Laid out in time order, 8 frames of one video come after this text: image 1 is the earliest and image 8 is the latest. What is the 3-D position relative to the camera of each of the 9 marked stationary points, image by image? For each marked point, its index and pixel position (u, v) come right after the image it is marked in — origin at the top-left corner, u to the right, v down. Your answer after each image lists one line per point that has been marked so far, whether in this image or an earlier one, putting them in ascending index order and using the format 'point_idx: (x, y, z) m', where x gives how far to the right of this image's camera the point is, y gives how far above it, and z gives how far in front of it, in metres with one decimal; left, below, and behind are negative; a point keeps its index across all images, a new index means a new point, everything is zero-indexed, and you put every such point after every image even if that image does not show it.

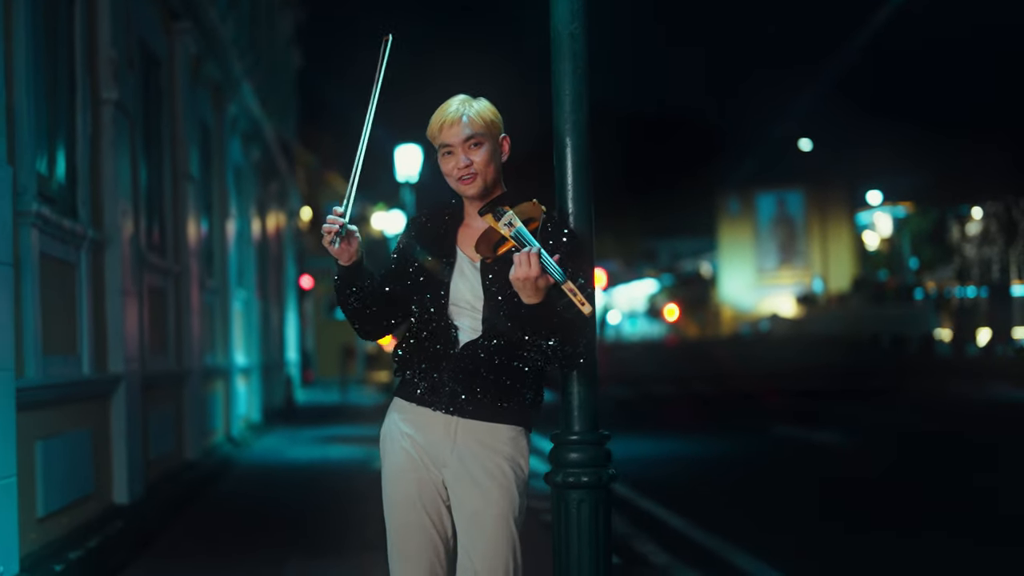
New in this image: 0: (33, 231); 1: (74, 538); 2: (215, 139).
0: (-2.1, +0.2, +7.0) m
1: (-2.0, -1.1, +7.5) m
2: (-3.0, +1.5, +16.1) m
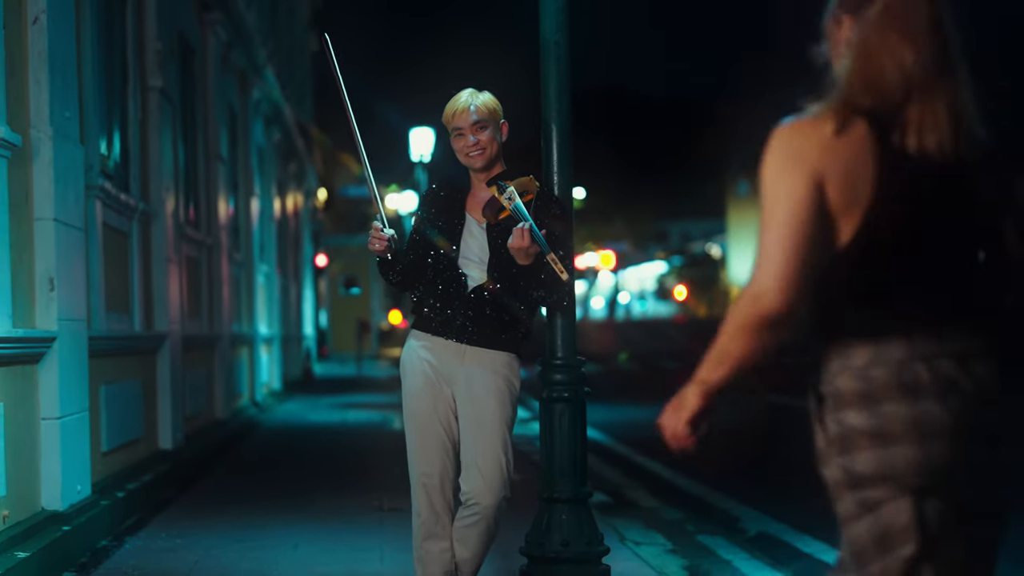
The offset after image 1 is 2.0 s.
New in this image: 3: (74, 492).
0: (-2.0, +0.4, +8.0) m
1: (-2.0, -1.0, +8.5) m
2: (-2.9, +1.7, +17.1) m
3: (-1.9, -0.9, +6.9) m
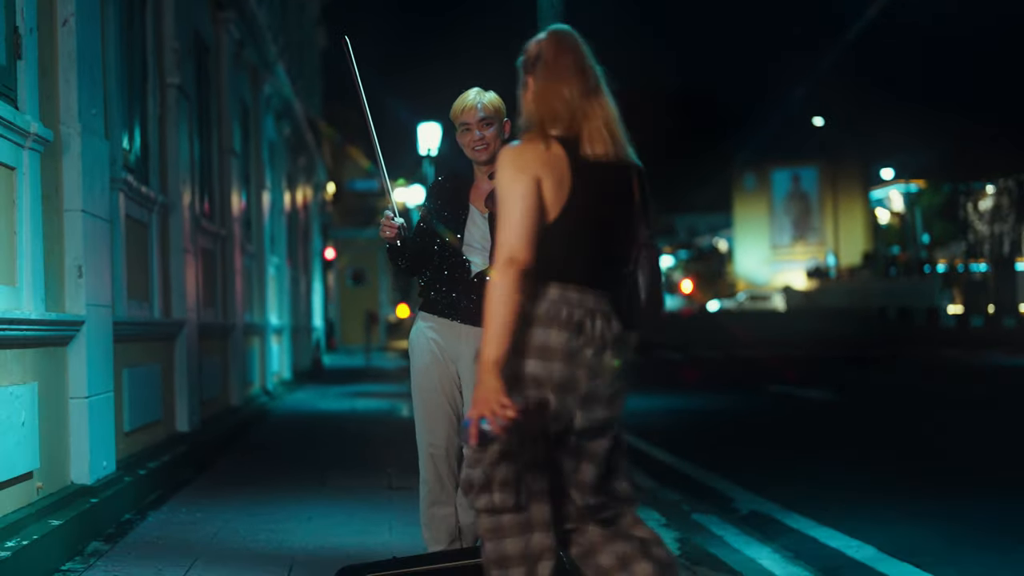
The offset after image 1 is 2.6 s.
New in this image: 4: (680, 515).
0: (-2.0, +0.5, +8.4) m
1: (-2.0, -0.9, +8.9) m
2: (-2.8, +1.8, +17.5) m
3: (-1.9, -0.8, +7.3) m
4: (+0.9, -1.3, +8.9) m
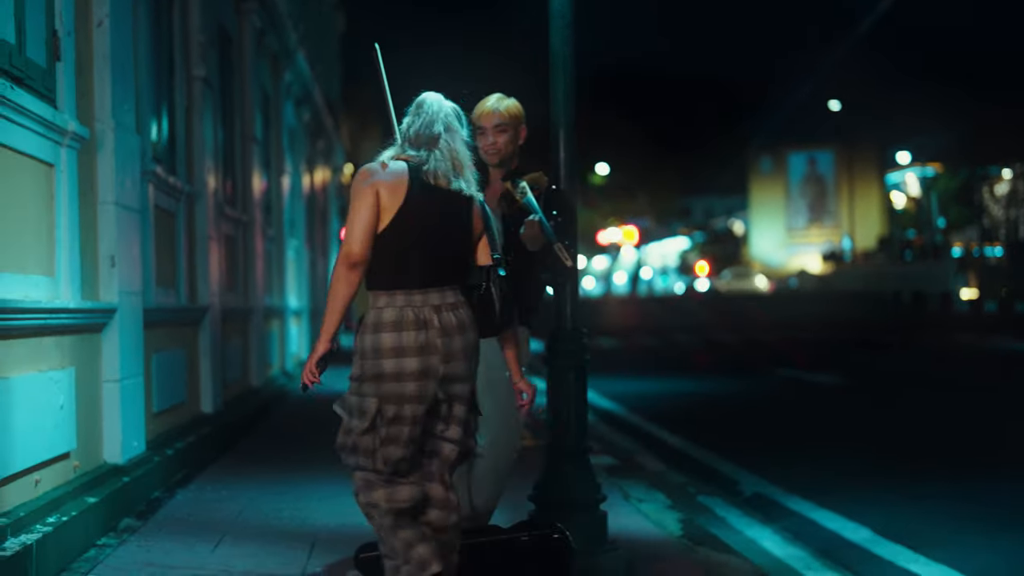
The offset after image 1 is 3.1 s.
0: (-2.0, +0.5, +8.7) m
1: (-1.9, -0.8, +9.3) m
2: (-2.6, +2.0, +17.9) m
3: (-1.8, -0.8, +7.7) m
4: (+1.0, -1.2, +9.2) m
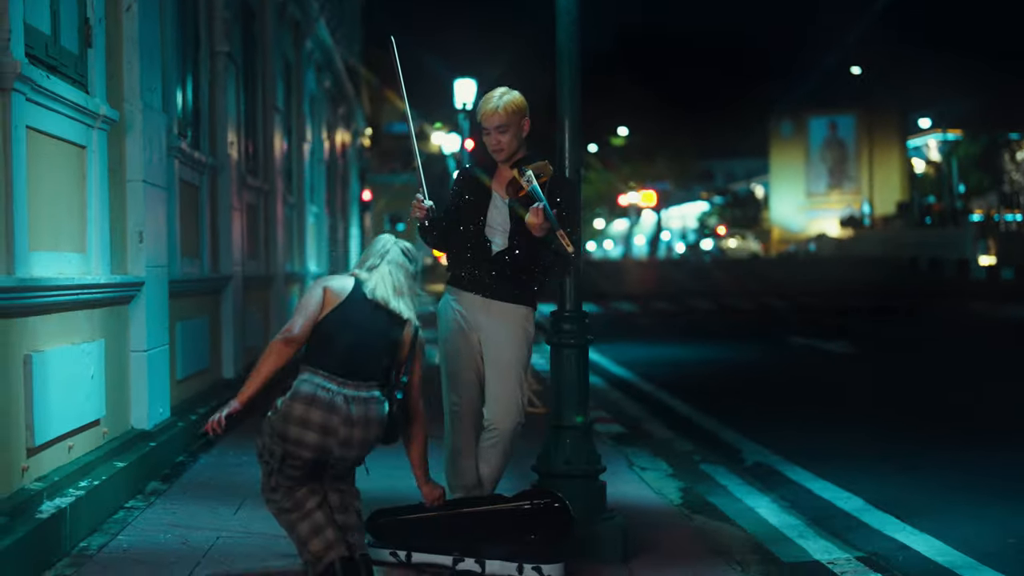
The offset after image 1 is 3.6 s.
0: (-1.9, +0.7, +9.1) m
1: (-1.9, -0.7, +9.7) m
2: (-2.4, +2.4, +18.2) m
3: (-1.8, -0.6, +8.1) m
4: (+1.1, -1.1, +9.6) m
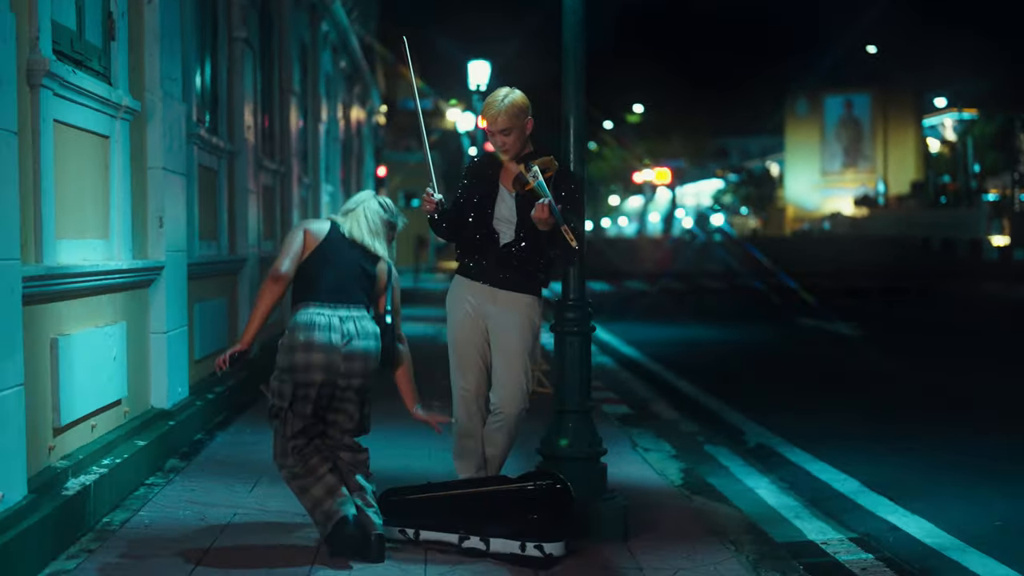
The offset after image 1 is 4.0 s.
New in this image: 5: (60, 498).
0: (-1.8, +0.8, +9.3) m
1: (-1.8, -0.5, +9.9) m
2: (-2.3, +2.7, +18.4) m
3: (-1.7, -0.5, +8.3) m
4: (+1.1, -1.0, +9.8) m
5: (-1.6, -0.7, +5.6) m
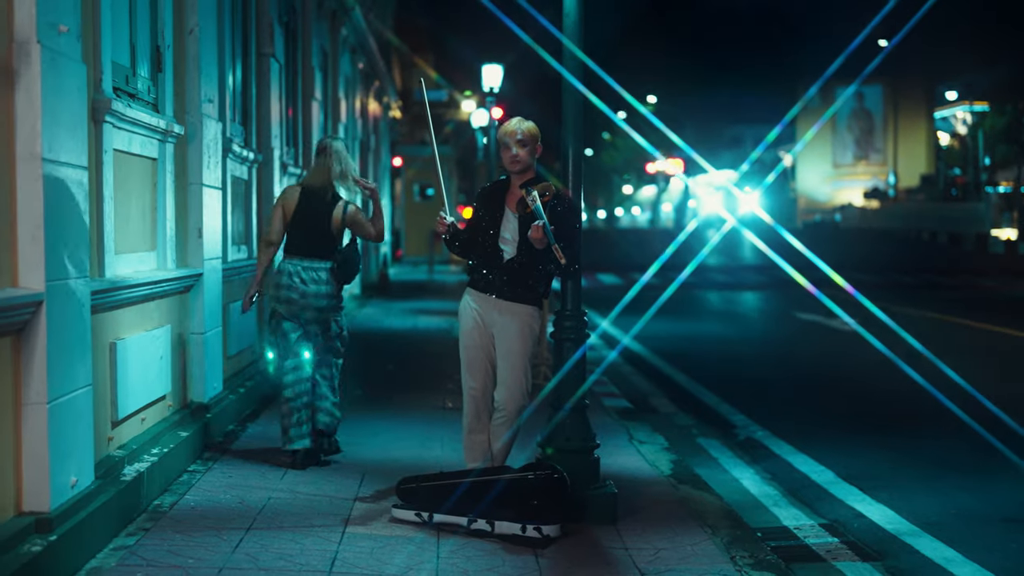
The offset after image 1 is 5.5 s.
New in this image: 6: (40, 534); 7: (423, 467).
0: (-1.8, +0.8, +10.1) m
1: (-1.8, -0.6, +10.8) m
2: (-2.2, +2.7, +19.2) m
3: (-1.7, -0.6, +9.1) m
4: (+1.1, -1.0, +10.6) m
5: (-1.6, -0.8, +6.4) m
6: (-1.6, -0.8, +5.3) m
7: (-0.5, -0.9, +8.4) m
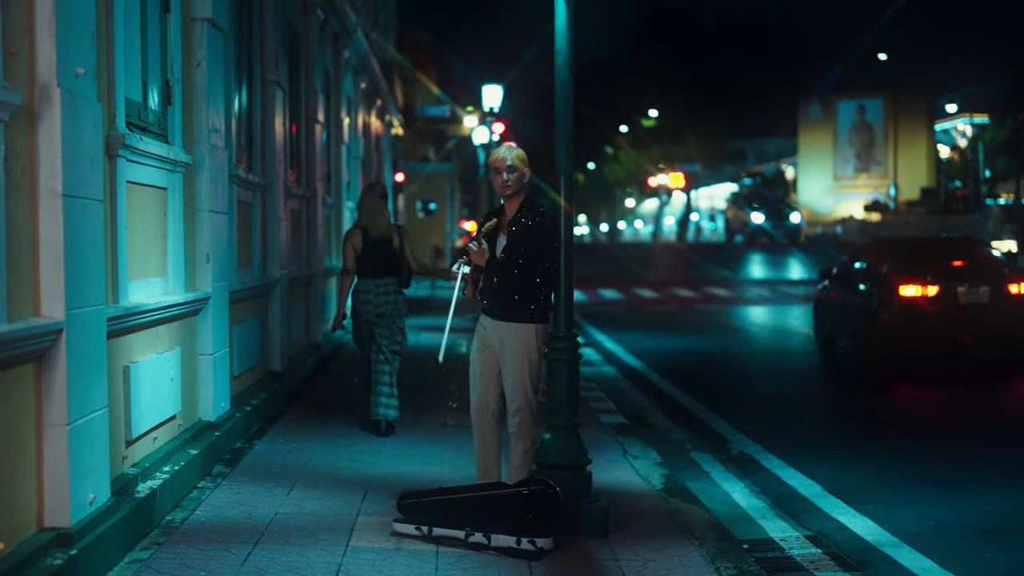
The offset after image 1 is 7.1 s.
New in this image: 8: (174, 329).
0: (-1.8, +0.7, +10.5) m
1: (-1.8, -0.7, +11.1) m
2: (-2.2, +2.5, +19.6) m
3: (-1.7, -0.7, +9.5) m
4: (+1.1, -1.1, +11.0) m
5: (-1.6, -0.9, +6.7) m
6: (-1.6, -0.9, +5.7) m
7: (-0.5, -1.0, +8.7) m
8: (-1.7, -0.2, +8.4) m
